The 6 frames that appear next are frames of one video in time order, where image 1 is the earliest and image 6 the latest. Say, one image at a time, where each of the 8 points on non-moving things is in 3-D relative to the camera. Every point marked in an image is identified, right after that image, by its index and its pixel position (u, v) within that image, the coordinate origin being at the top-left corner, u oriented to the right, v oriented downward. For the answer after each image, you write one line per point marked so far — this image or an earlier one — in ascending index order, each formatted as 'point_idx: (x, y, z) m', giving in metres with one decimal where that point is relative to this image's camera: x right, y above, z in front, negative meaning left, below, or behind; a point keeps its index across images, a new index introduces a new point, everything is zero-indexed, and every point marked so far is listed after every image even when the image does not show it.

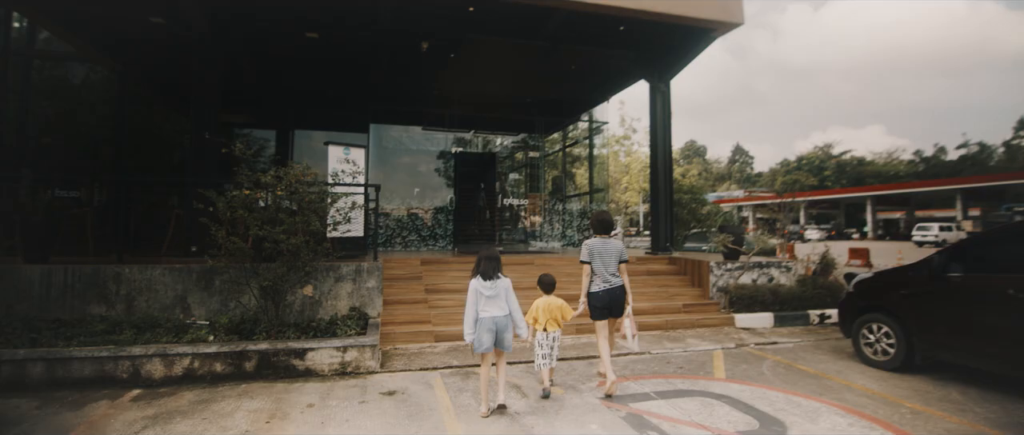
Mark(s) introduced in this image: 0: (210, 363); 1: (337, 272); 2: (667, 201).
0: (-2.9, -1.4, +4.6) m
1: (-2.2, -0.7, +6.0) m
2: (+2.9, +0.3, +9.1) m
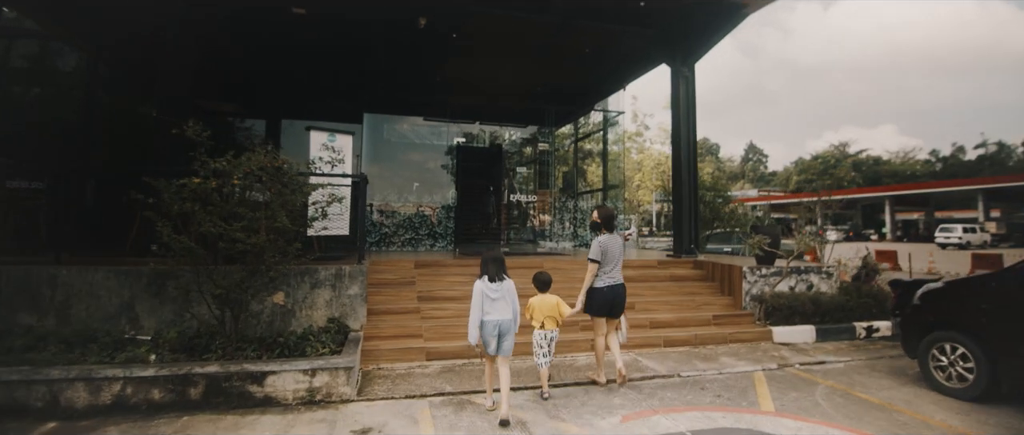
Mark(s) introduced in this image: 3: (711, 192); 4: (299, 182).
0: (-2.8, -1.3, +3.8) m
1: (-2.1, -0.6, +5.2) m
2: (+3.0, +0.3, +8.2) m
3: (+5.5, +0.7, +13.3) m
4: (-2.0, +0.3, +4.6) m
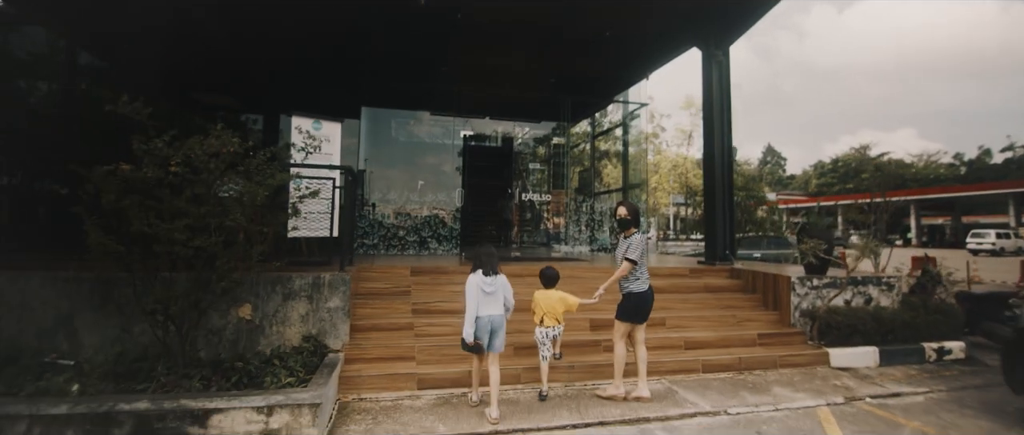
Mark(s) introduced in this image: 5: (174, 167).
0: (-2.8, -1.3, +3.0) m
1: (-2.0, -0.6, +4.3) m
2: (+3.2, +0.3, +7.2) m
3: (+5.8, +0.6, +12.3) m
4: (-2.0, +0.4, +3.8) m
5: (-2.3, +0.4, +3.4) m
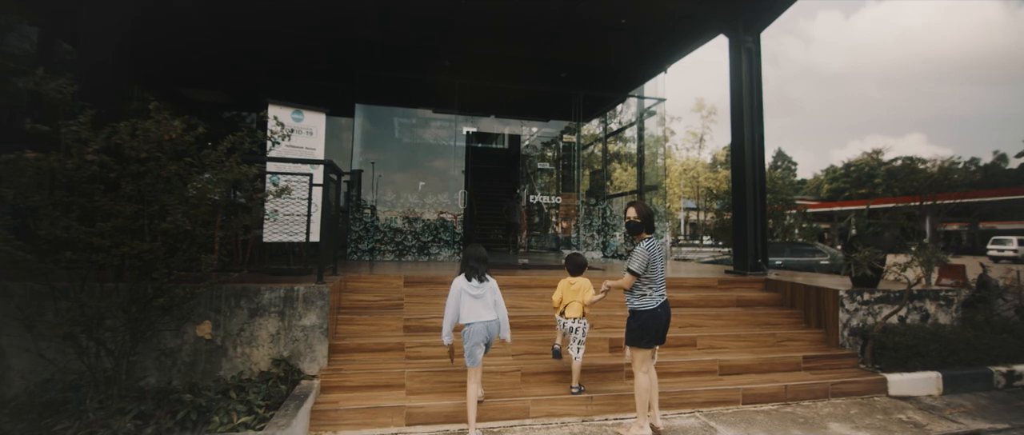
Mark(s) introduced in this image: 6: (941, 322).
0: (-2.8, -1.3, +2.3) m
1: (-2.0, -0.6, +3.7) m
2: (+3.3, +0.3, +6.5) m
3: (+5.9, +0.5, +11.5) m
4: (-1.9, +0.3, +3.1) m
5: (-2.3, +0.4, +2.8) m
6: (+4.8, -1.2, +5.5) m
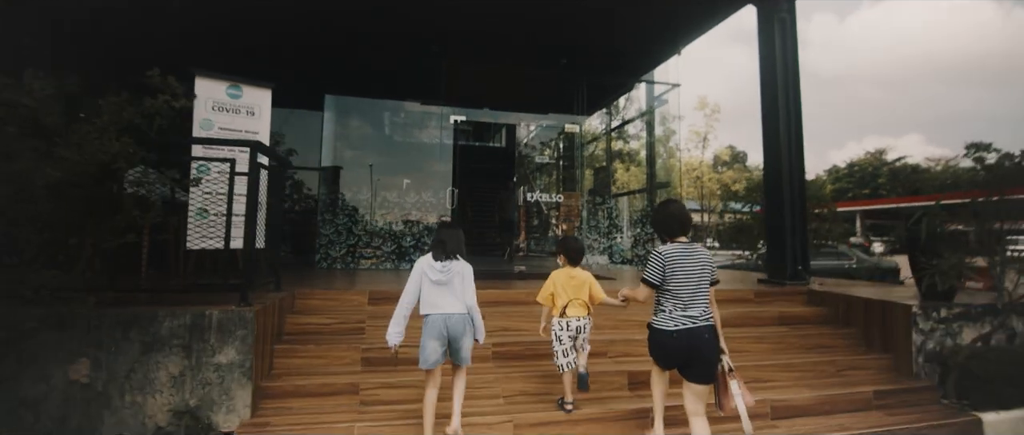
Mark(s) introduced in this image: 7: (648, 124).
0: (-2.8, -1.3, +1.3) m
1: (-2.0, -0.6, +2.7) m
2: (+3.2, +0.3, +5.5) m
3: (+5.9, +0.5, +10.6) m
4: (-2.0, +0.4, +2.1) m
5: (-2.4, +0.4, +1.8) m
6: (+4.7, -1.1, +4.5) m
7: (+2.5, +1.8, +8.7) m
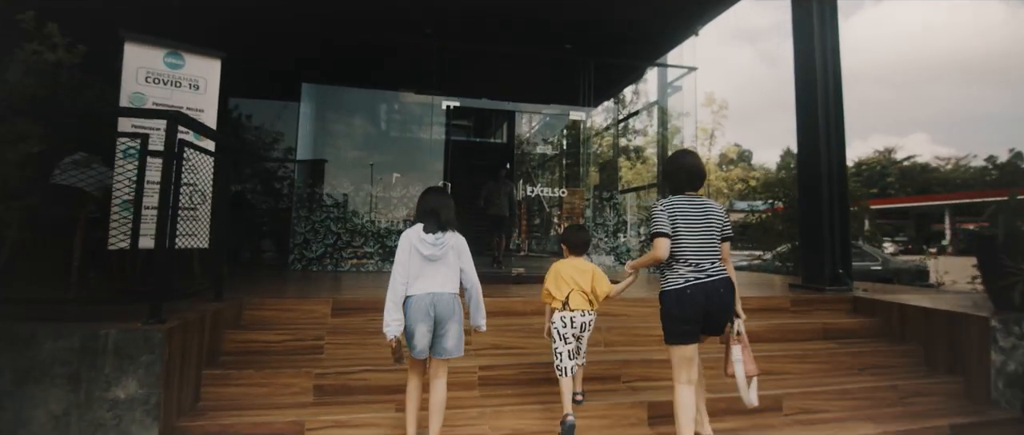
0: (-2.9, -1.3, +0.7) m
1: (-2.1, -0.6, +2.1) m
2: (+3.2, +0.3, +4.8) m
3: (+5.9, +0.6, +9.8) m
4: (-2.0, +0.4, +1.5) m
5: (-2.4, +0.4, +1.2) m
6: (+4.7, -1.1, +3.8) m
7: (+2.5, +1.8, +8.0) m
